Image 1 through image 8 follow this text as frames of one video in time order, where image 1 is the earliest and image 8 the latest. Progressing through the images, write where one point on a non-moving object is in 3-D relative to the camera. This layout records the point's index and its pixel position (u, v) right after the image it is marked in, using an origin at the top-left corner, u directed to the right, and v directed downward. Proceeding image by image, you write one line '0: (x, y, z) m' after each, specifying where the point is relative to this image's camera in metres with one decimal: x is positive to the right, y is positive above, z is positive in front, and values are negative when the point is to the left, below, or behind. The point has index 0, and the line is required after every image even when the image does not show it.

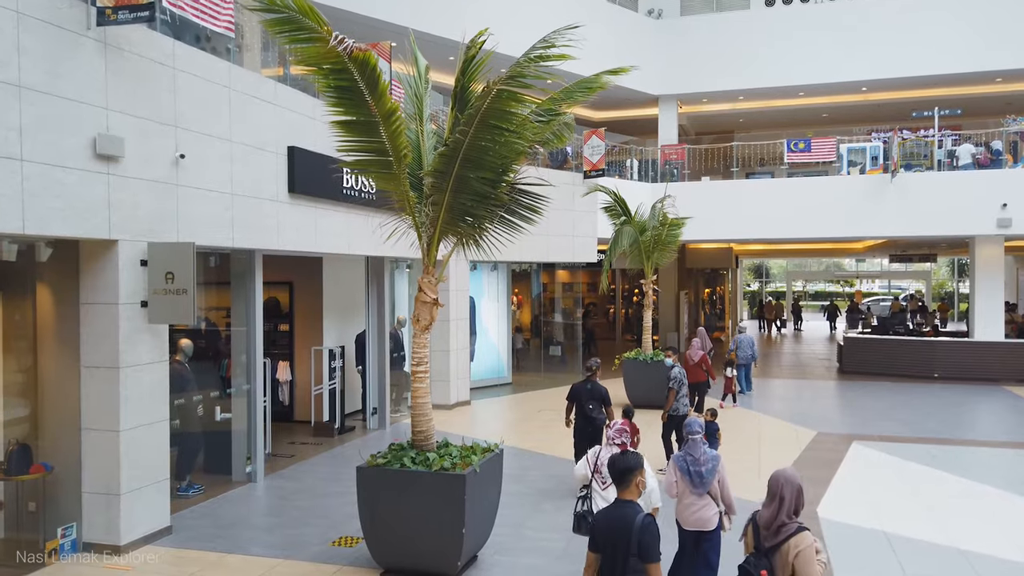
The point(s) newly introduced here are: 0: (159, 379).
0: (-3.4, -0.9, +7.5) m
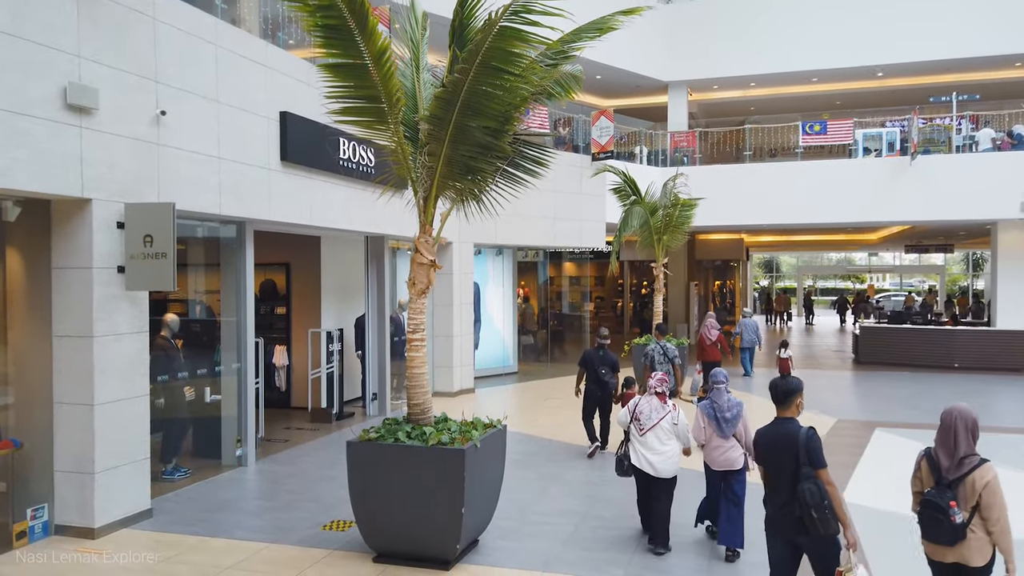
0: (-3.4, -0.6, +7.0) m
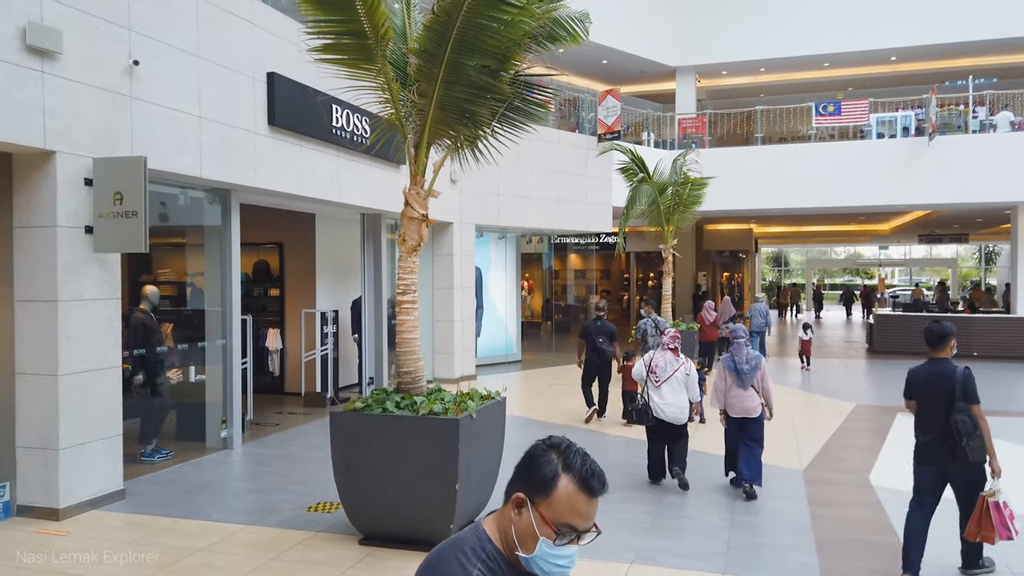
0: (-3.4, -0.3, +6.5) m
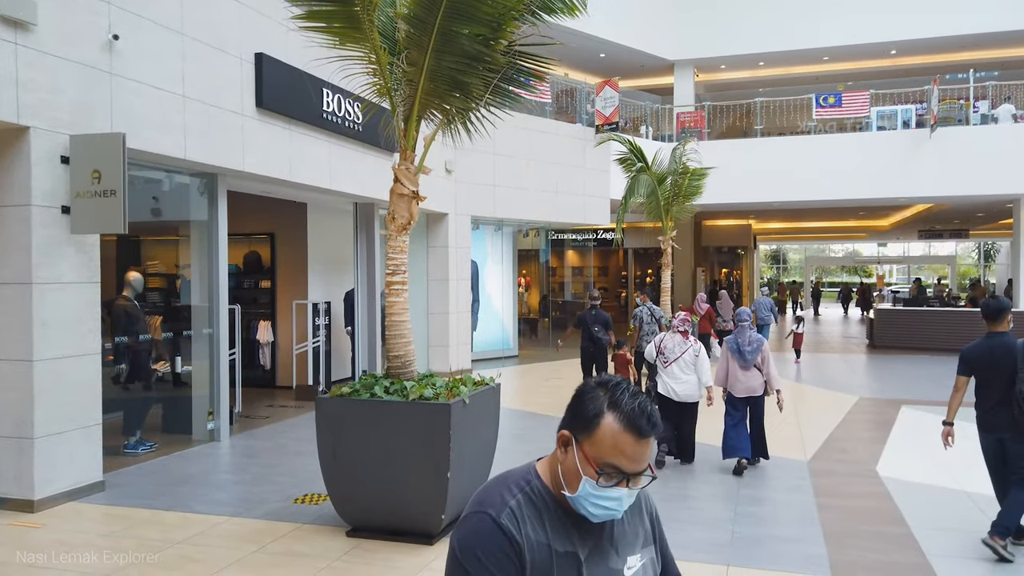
0: (-3.4, -0.1, +6.2) m
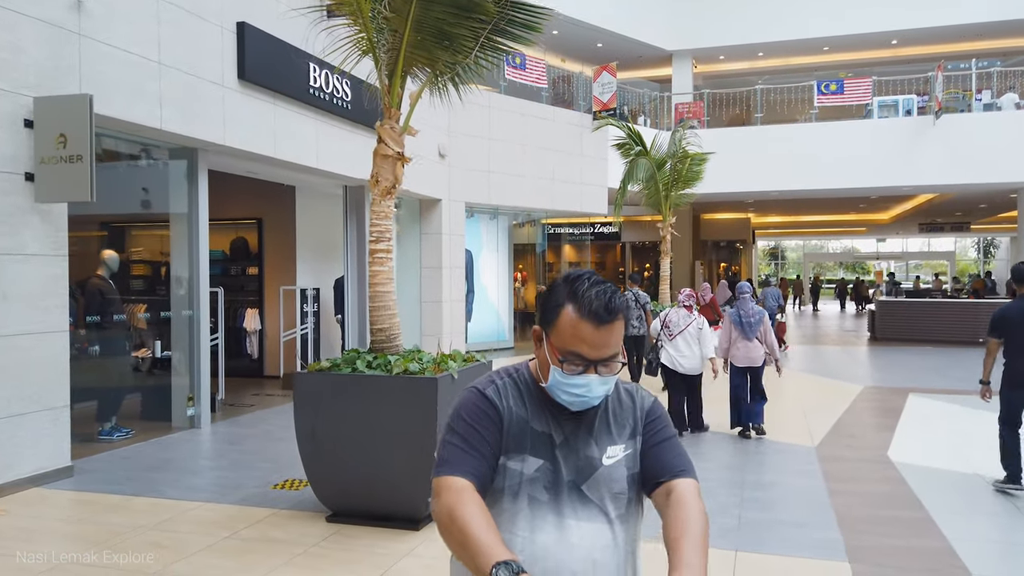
0: (-3.5, +0.1, +5.9) m
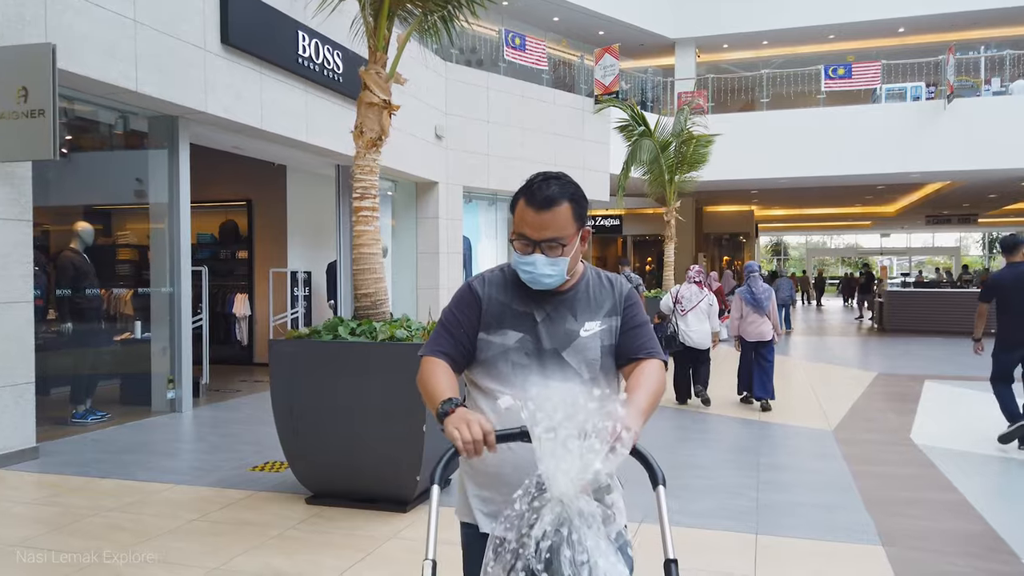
0: (-3.5, +0.3, +5.5) m
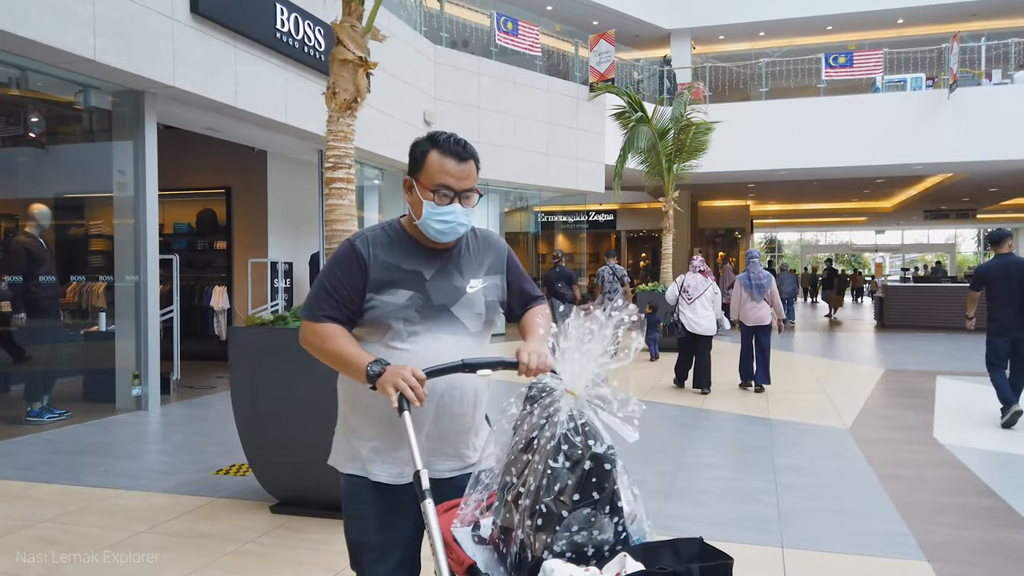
0: (-3.5, +0.4, +4.9) m
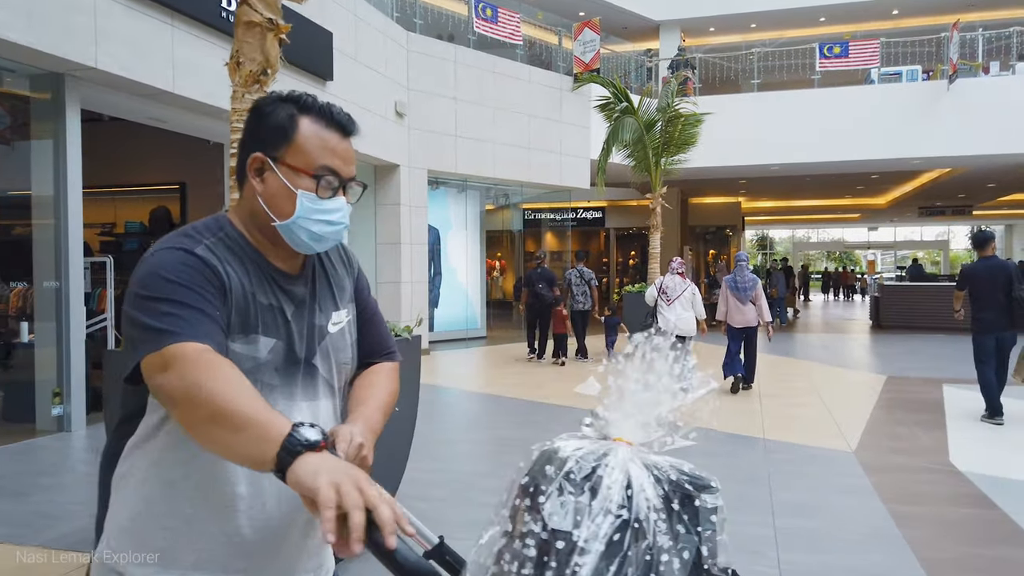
0: (-3.8, +0.3, +4.2) m
